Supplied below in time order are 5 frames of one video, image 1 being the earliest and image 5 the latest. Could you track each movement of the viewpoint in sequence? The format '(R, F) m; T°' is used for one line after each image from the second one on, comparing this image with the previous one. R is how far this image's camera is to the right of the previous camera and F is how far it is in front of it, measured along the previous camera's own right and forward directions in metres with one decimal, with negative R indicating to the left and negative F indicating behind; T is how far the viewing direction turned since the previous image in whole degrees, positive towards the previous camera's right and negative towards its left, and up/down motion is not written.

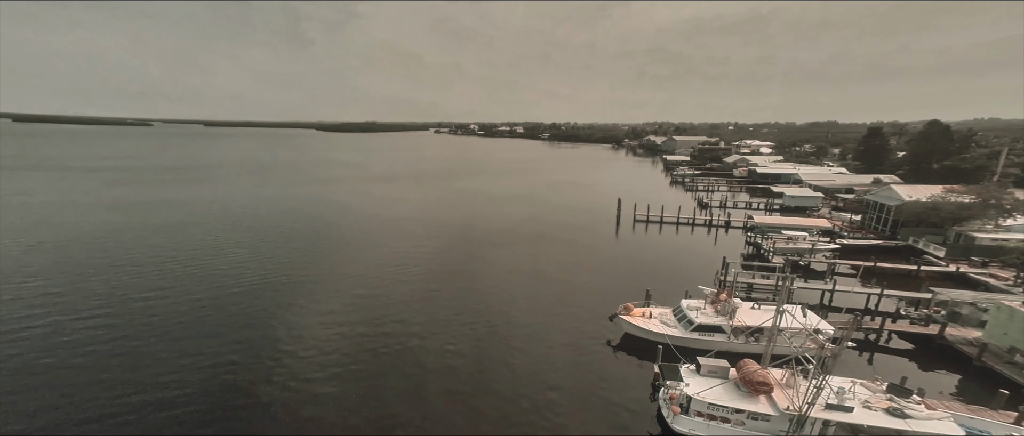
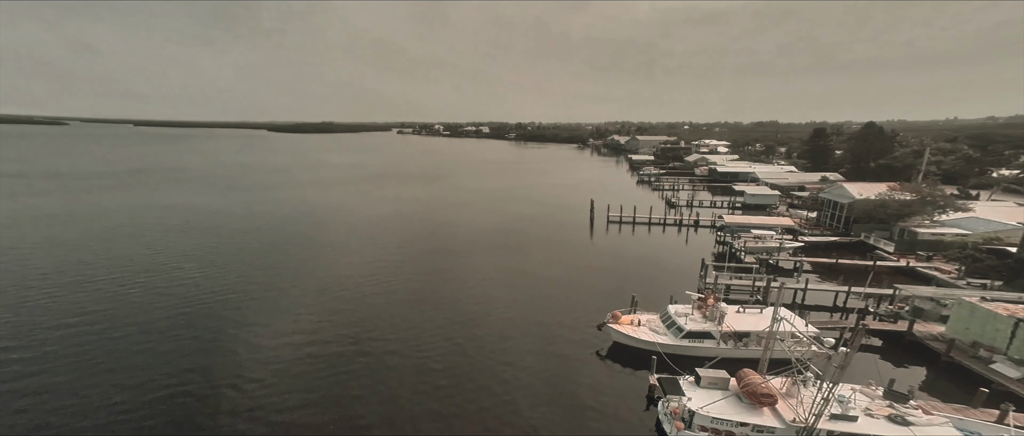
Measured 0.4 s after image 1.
(-1.3, +0.9) m; +5°
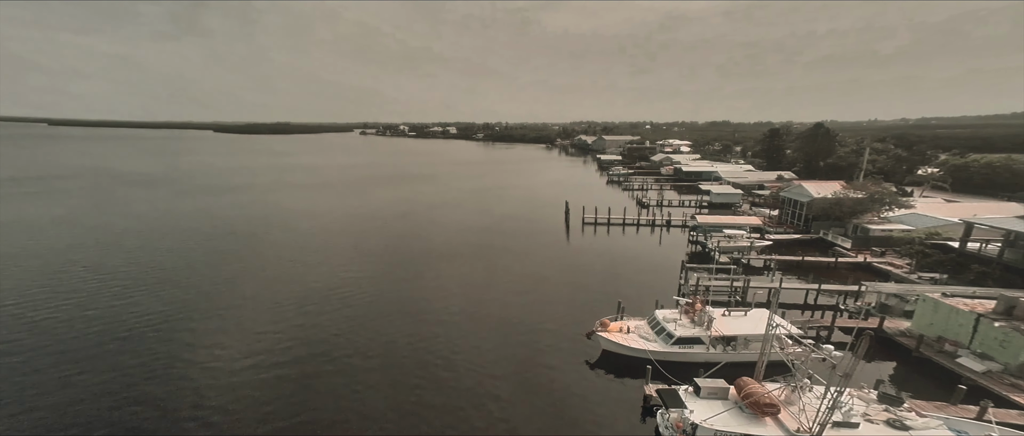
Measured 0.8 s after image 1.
(-1.3, +0.8) m; +5°
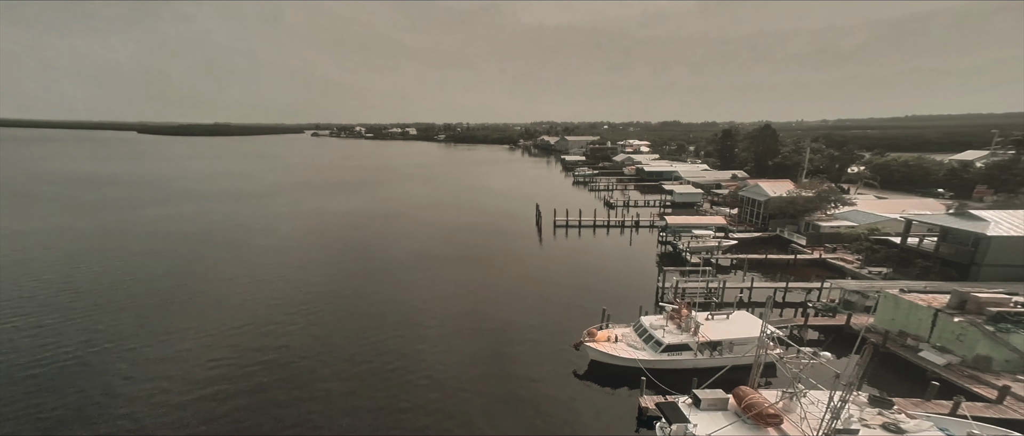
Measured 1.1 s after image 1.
(-1.5, +0.8) m; +6°
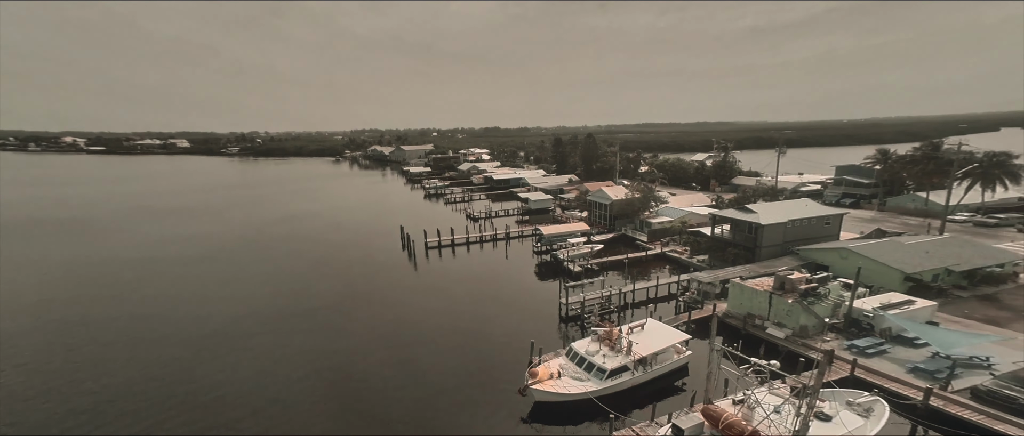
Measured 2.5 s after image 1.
(-5.4, +3.6) m; +26°
